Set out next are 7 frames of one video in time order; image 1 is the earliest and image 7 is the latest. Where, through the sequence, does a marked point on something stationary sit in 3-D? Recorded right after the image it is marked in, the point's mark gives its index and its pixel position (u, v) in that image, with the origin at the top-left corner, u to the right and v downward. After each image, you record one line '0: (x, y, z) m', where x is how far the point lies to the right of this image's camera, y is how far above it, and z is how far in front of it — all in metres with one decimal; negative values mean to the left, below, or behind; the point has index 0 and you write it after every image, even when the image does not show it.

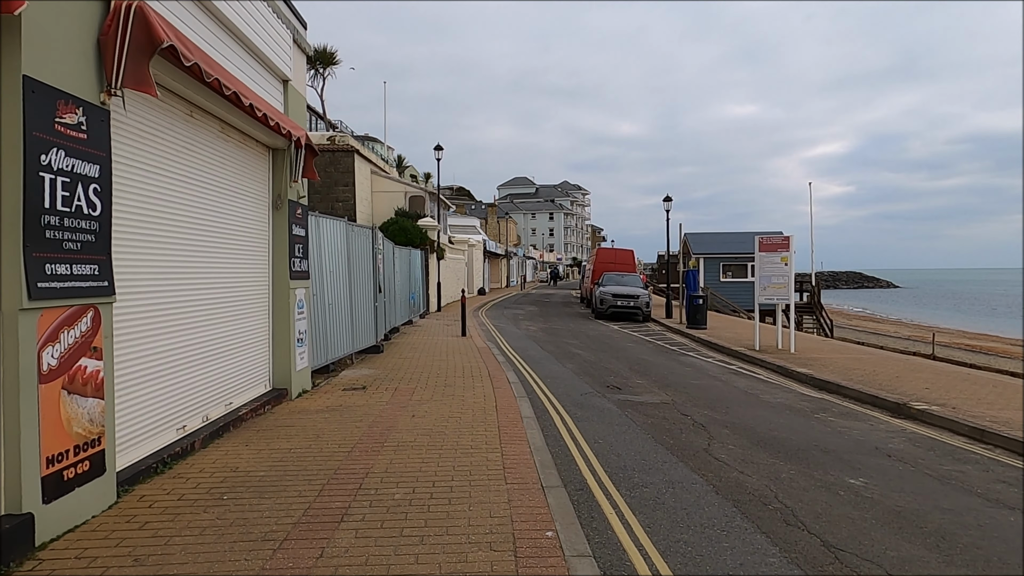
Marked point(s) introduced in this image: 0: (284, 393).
0: (-3.0, -1.4, +8.5) m
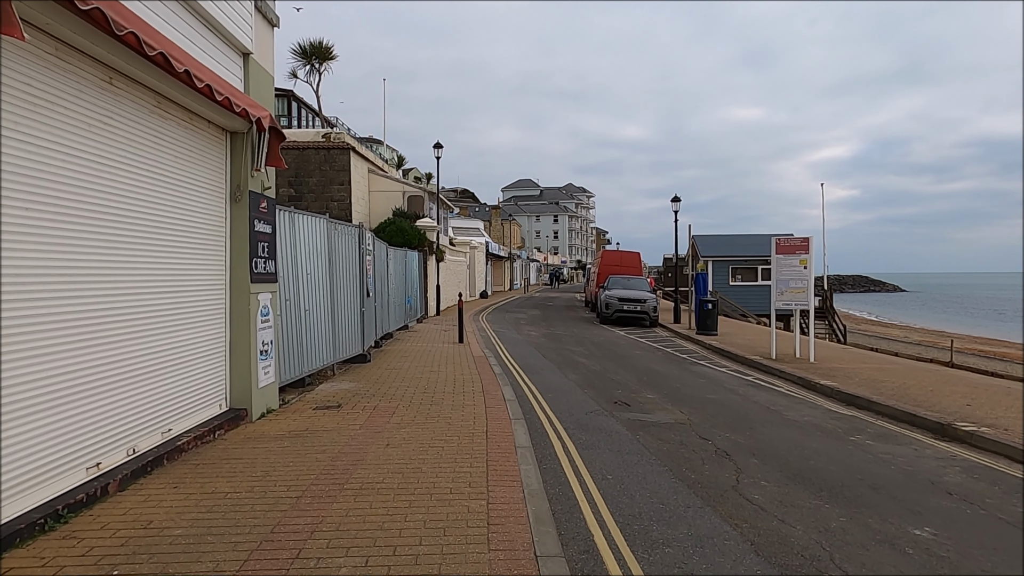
0: (-3.0, -1.4, +7.3) m
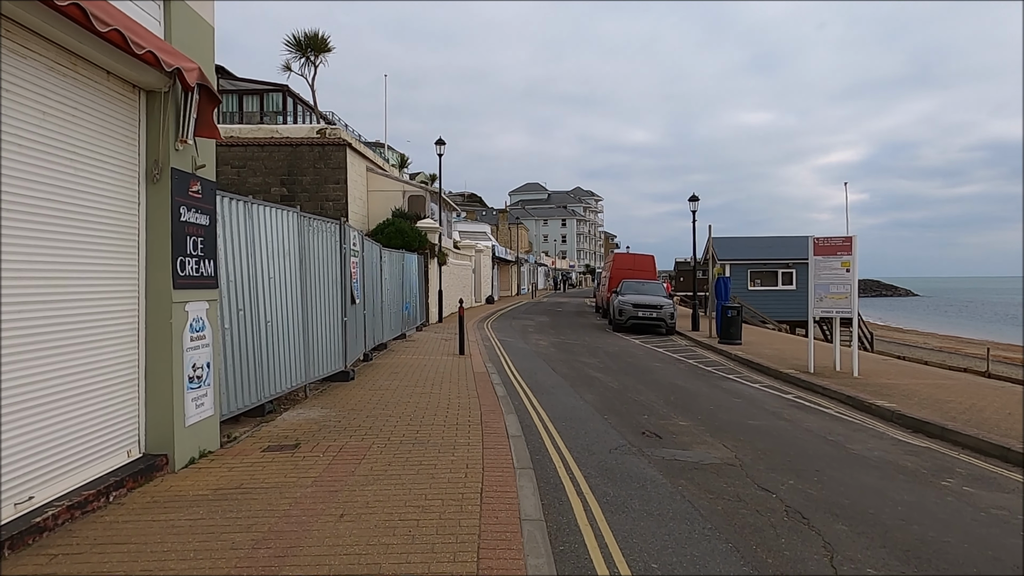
0: (-3.0, -1.5, +5.6) m
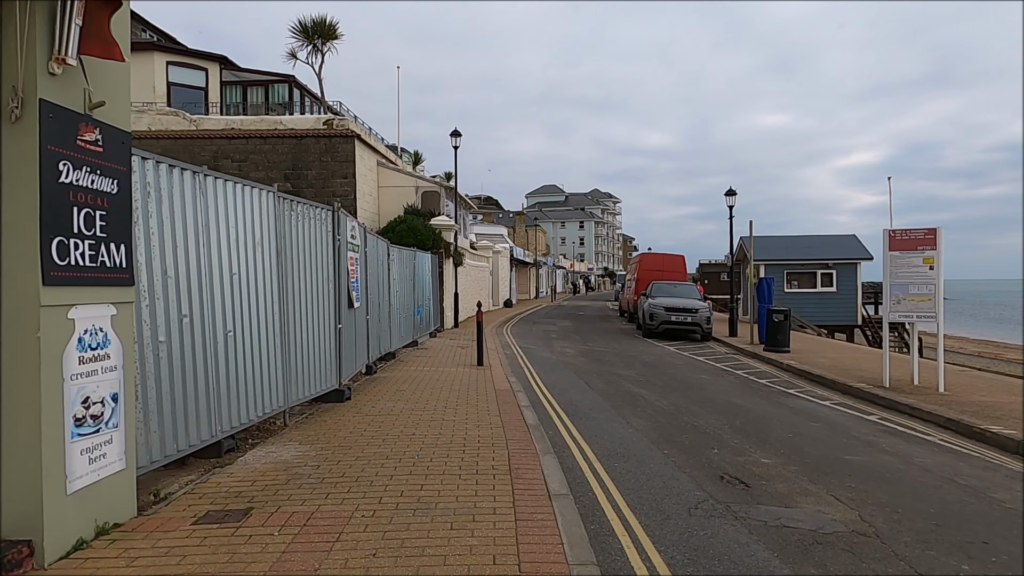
0: (-2.7, -1.5, +3.6) m
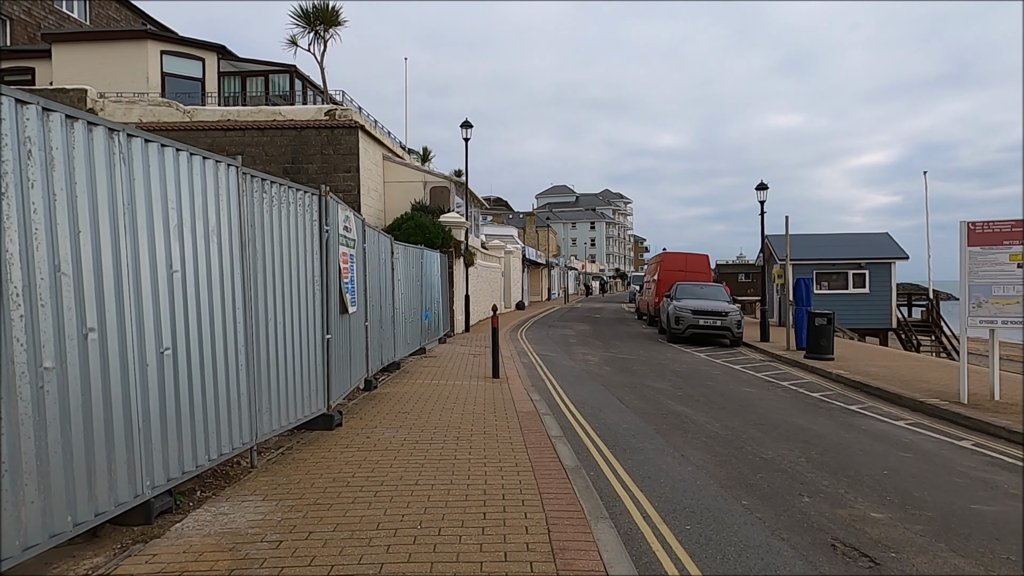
0: (-2.5, -1.5, +1.9) m
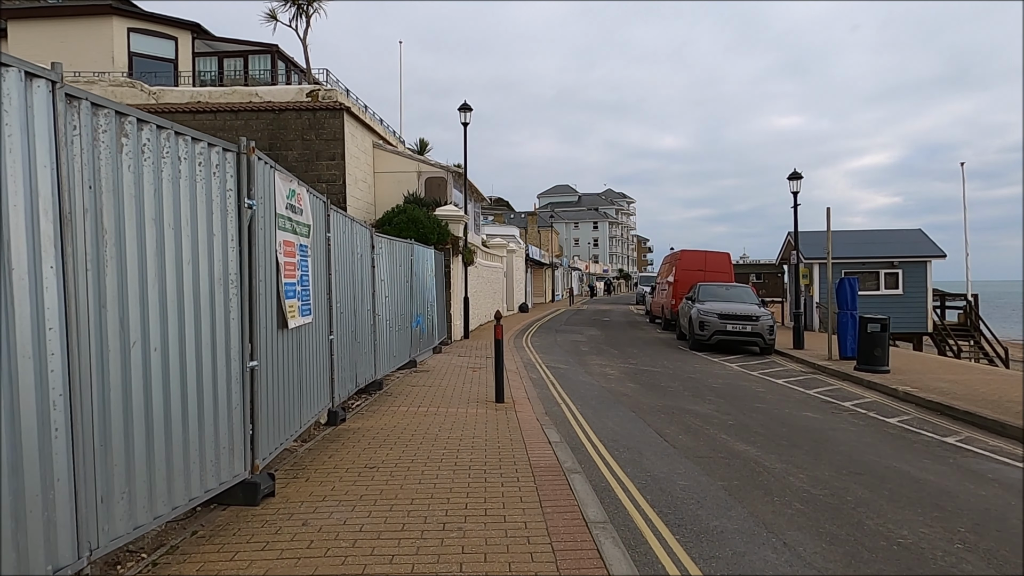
0: (-2.4, -1.5, -0.6) m
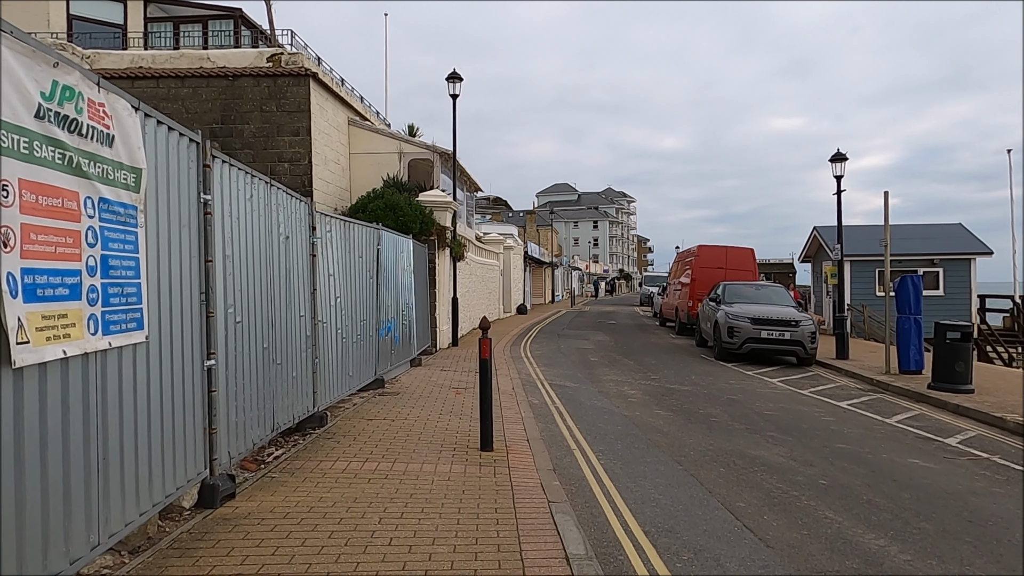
0: (-2.4, -1.4, -3.7) m
